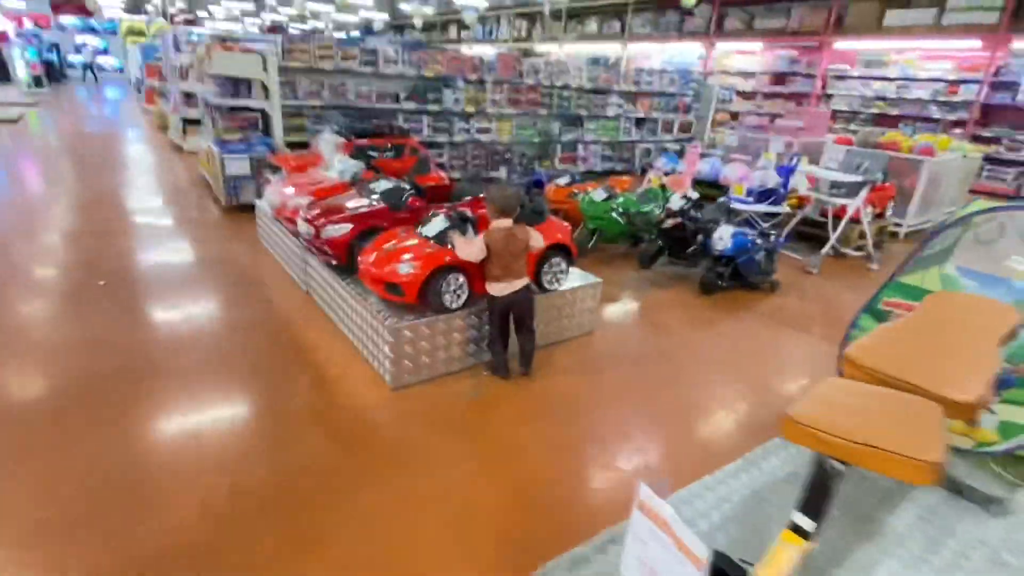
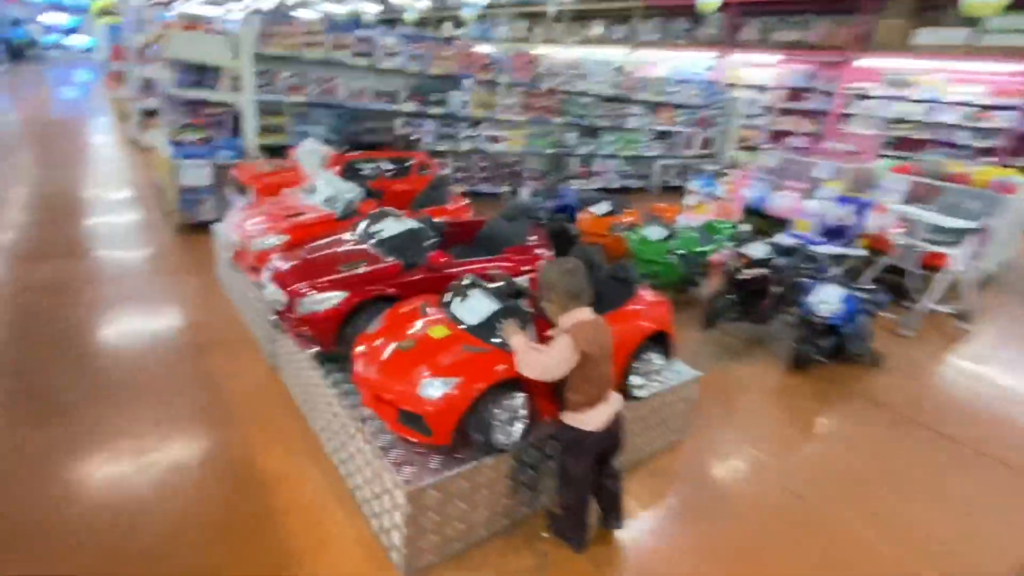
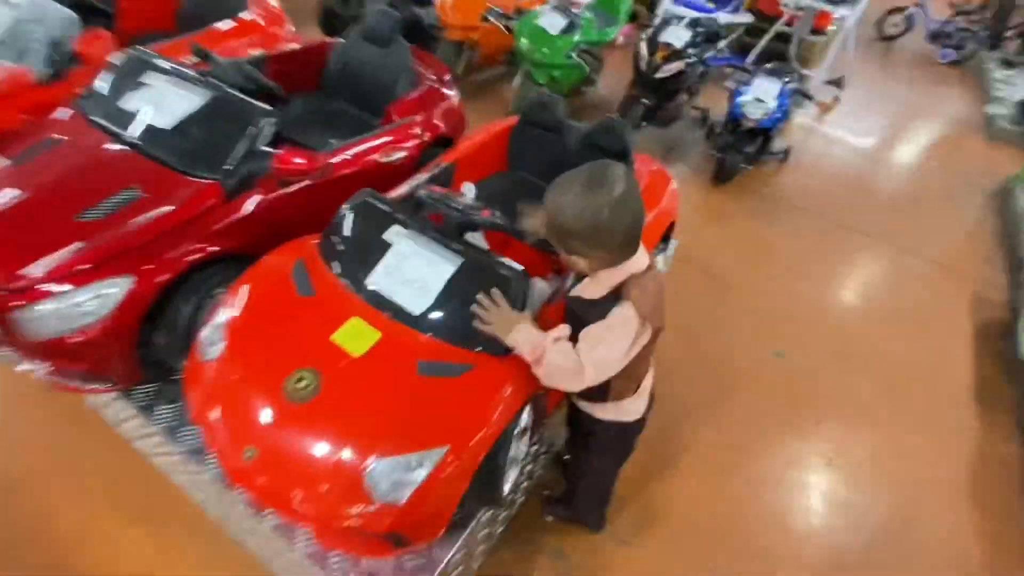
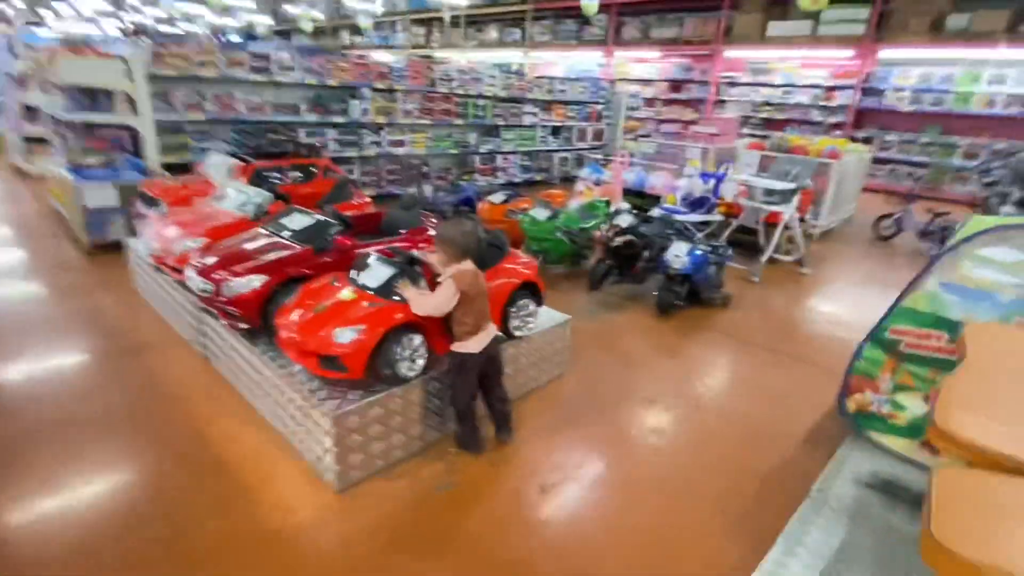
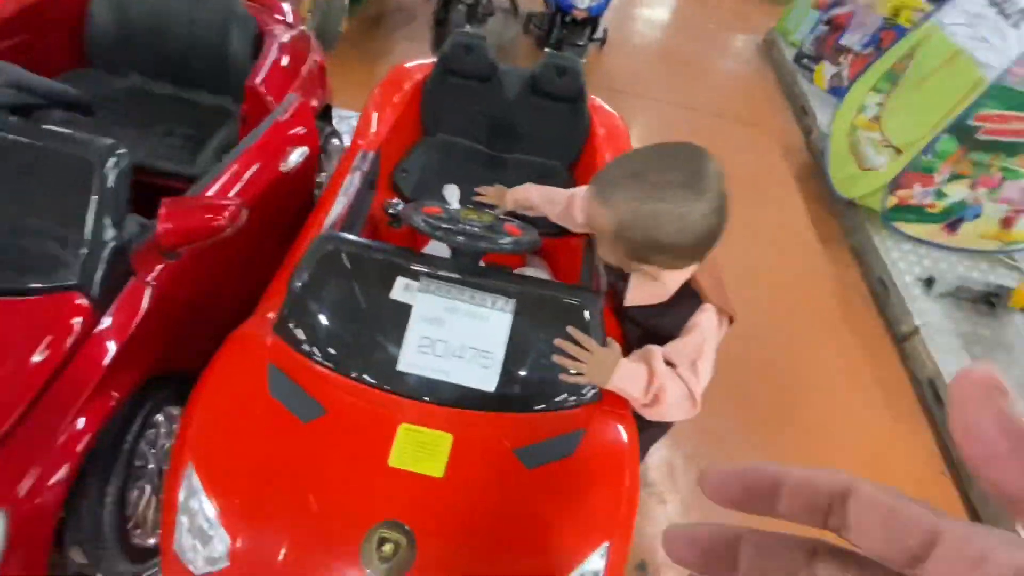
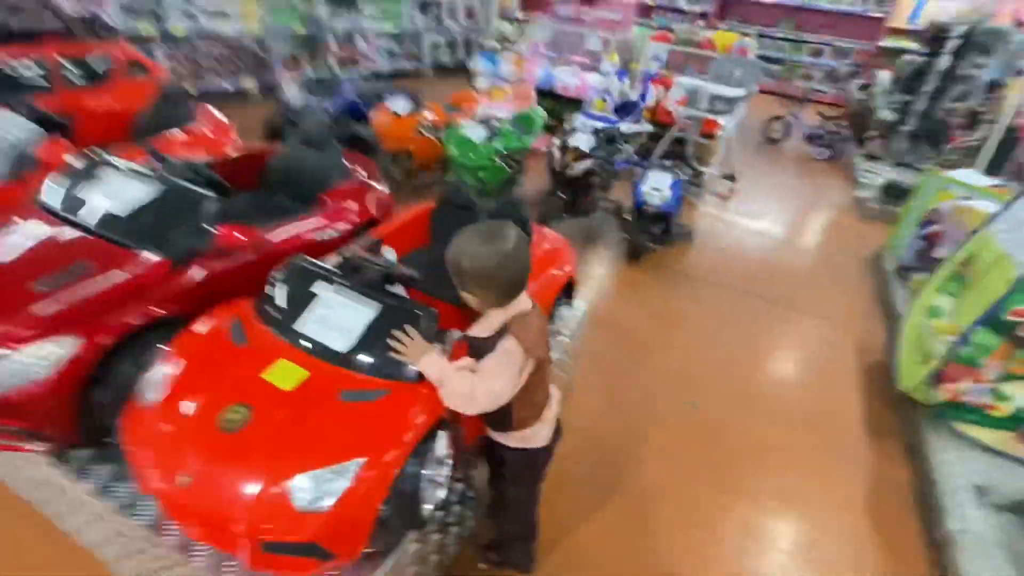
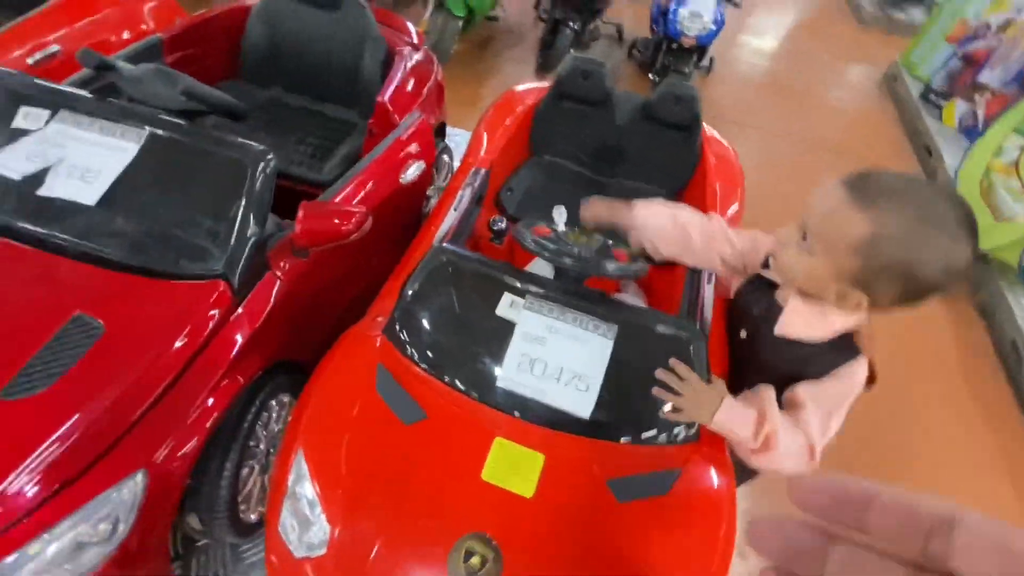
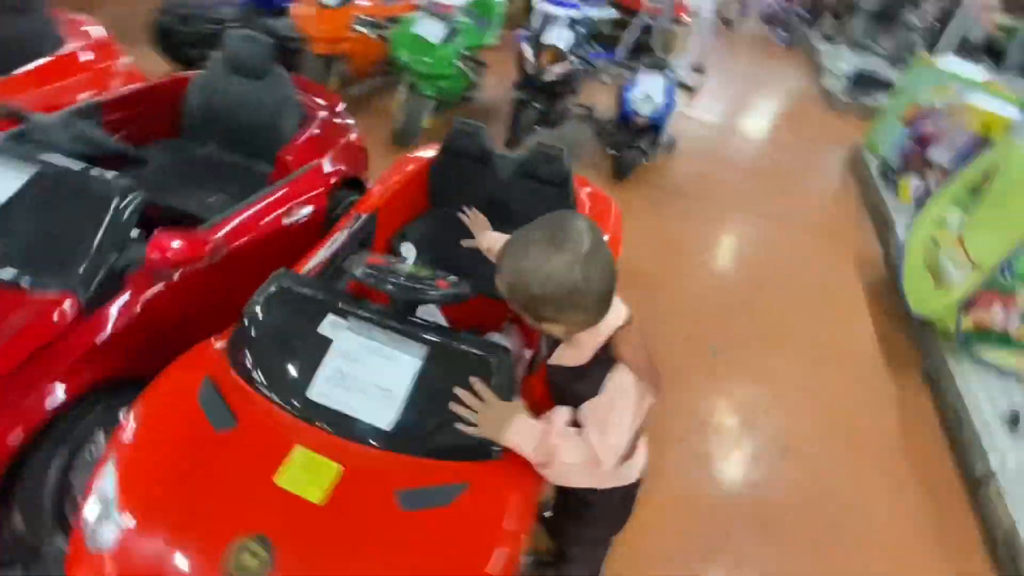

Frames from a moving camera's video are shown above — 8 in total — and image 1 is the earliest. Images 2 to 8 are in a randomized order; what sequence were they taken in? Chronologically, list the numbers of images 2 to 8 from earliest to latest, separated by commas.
4, 2, 6, 3, 8, 5, 7
